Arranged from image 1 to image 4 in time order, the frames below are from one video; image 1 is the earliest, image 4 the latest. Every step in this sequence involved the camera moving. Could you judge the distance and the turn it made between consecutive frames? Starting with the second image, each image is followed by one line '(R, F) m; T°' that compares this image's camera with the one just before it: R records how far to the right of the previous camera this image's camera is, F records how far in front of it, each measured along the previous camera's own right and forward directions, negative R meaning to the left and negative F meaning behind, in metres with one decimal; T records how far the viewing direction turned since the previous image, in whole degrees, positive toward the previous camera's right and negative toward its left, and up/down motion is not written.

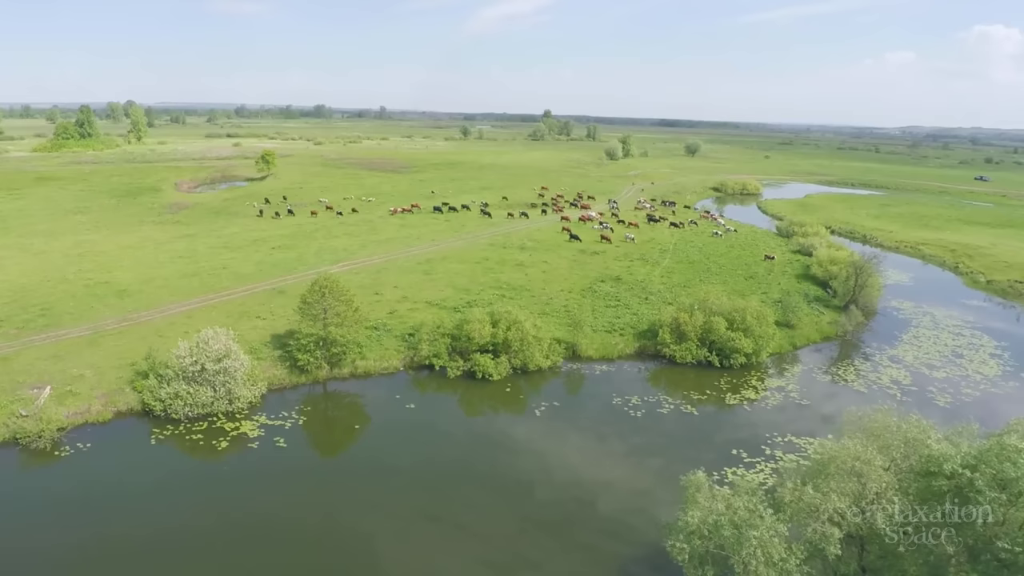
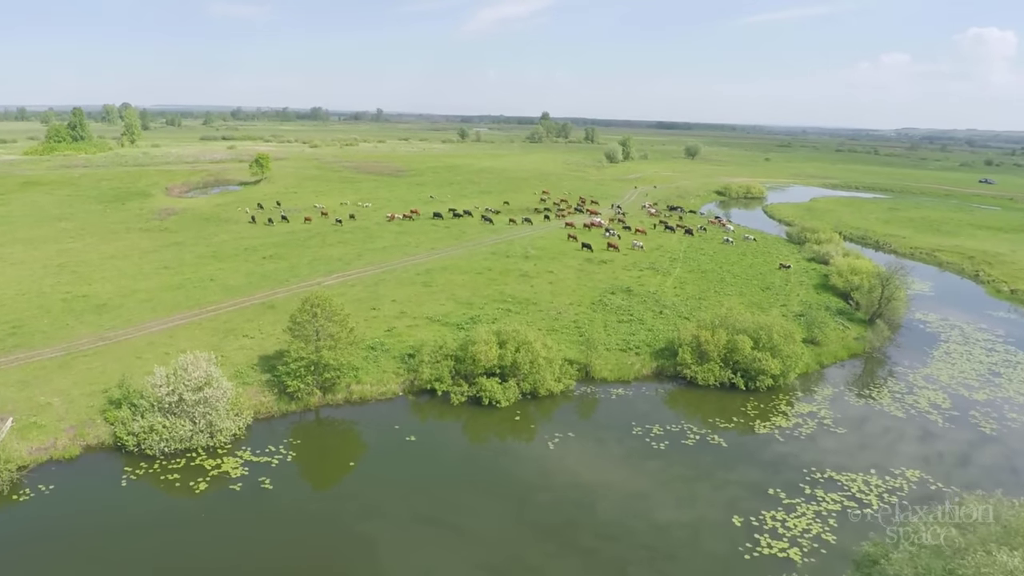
(-0.6, +2.7) m; 0°
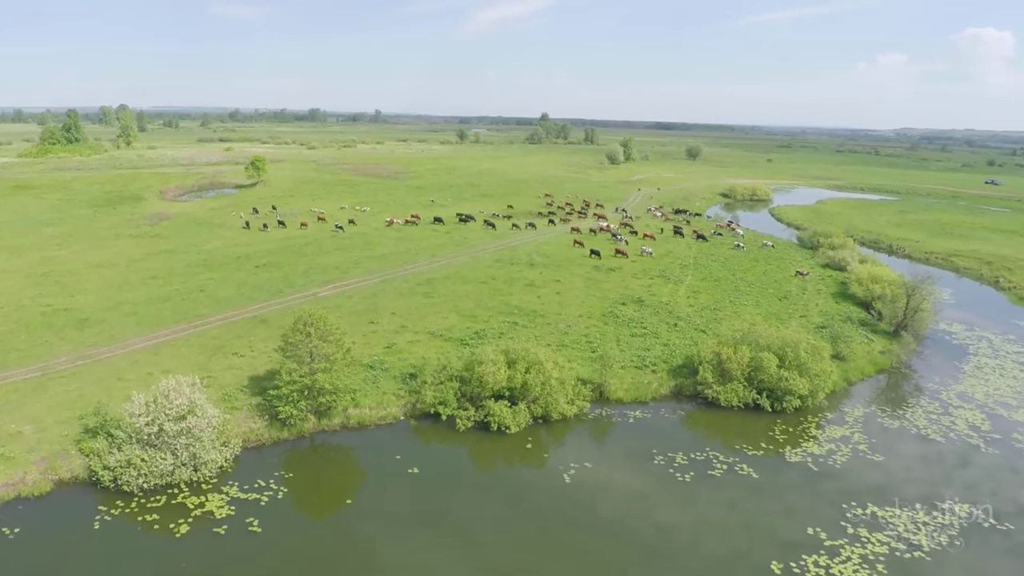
(-0.5, +2.2) m; 0°
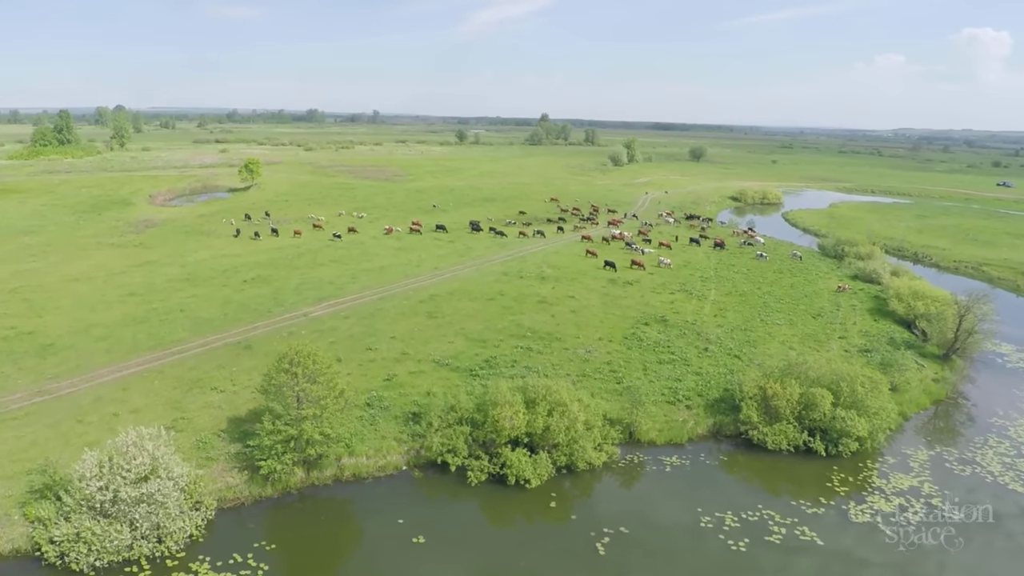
(-0.9, +3.9) m; 0°
